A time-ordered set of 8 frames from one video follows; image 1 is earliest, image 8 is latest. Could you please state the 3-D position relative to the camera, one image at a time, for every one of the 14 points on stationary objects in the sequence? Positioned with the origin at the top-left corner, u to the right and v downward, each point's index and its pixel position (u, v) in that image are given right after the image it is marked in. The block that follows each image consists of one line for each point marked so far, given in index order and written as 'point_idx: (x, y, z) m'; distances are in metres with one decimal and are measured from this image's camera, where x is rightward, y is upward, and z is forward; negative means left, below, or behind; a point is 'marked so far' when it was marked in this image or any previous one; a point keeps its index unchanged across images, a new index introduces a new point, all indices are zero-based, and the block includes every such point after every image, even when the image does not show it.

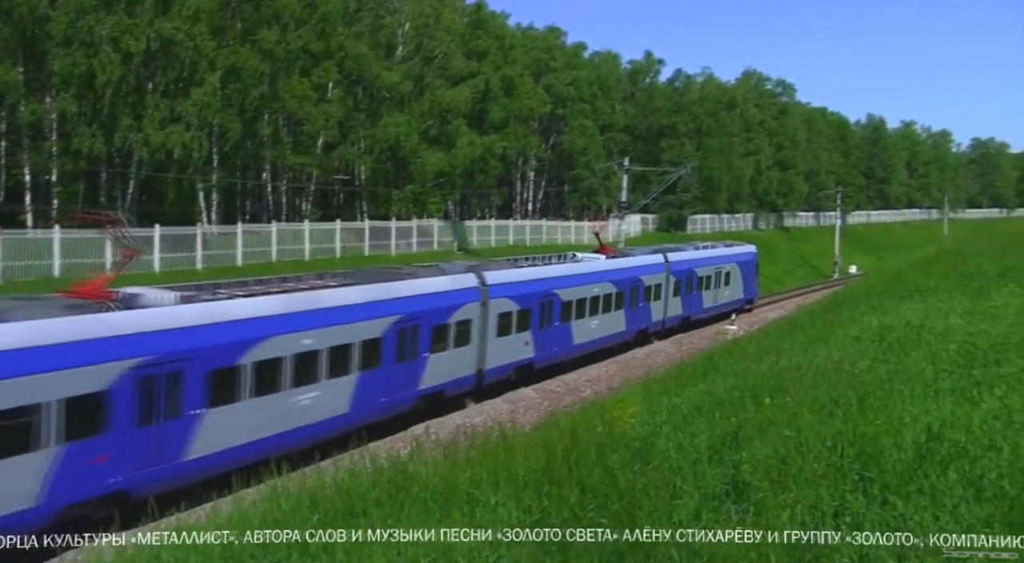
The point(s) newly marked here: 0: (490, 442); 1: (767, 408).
0: (-0.3, -1.7, +8.1) m
1: (+2.6, -1.3, +8.4) m
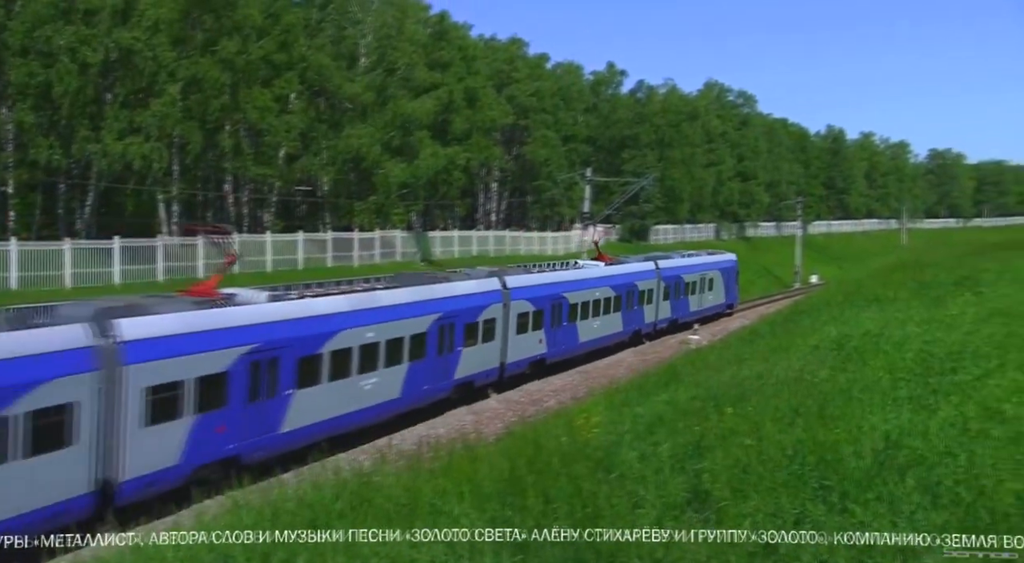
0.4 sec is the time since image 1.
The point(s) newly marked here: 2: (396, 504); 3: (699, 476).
0: (-0.6, -1.8, +8.2) m
1: (+2.2, -1.4, +8.5) m
2: (-1.0, -2.0, +7.2) m
3: (+1.7, -1.7, +7.2) m
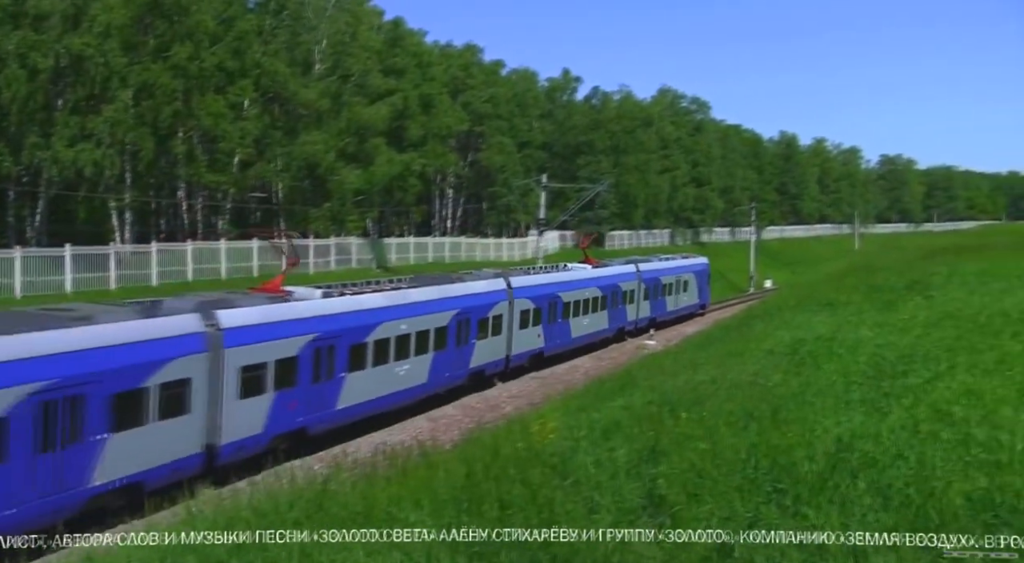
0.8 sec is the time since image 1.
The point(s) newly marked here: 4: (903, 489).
0: (-1.1, -1.8, +8.2) m
1: (+1.8, -1.5, +8.5) m
2: (-1.4, -2.0, +7.2) m
3: (+1.3, -1.8, +7.2) m
4: (+3.1, -1.7, +6.4) m
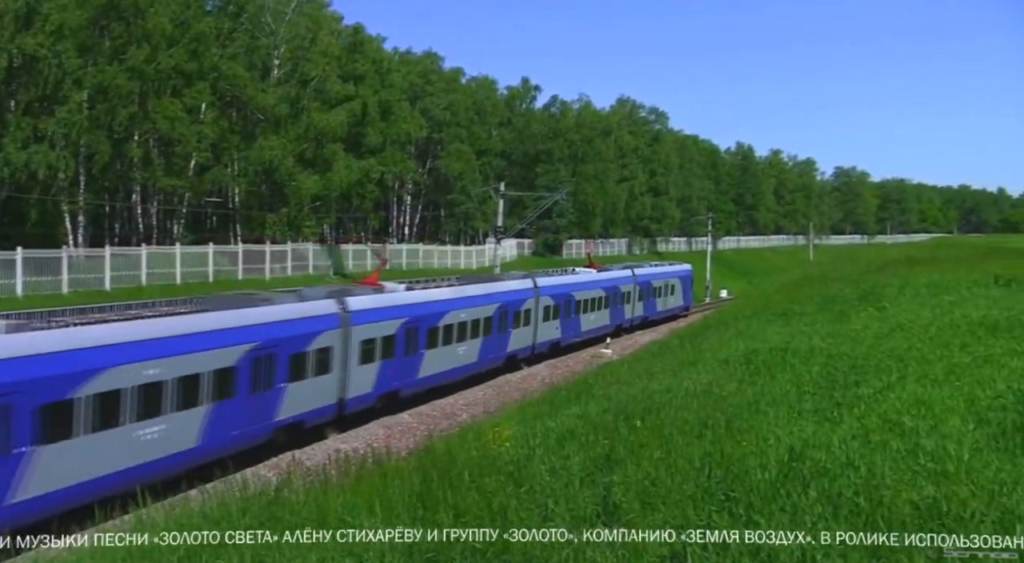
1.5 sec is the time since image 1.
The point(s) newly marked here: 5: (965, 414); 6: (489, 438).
0: (-1.5, -1.9, +8.1) m
1: (+1.4, -1.6, +8.5) m
2: (-1.9, -2.1, +7.1) m
3: (+0.9, -1.9, +7.3) m
4: (+2.7, -1.8, +6.5) m
5: (+4.5, -1.3, +8.0) m
6: (-0.3, -1.7, +8.8) m
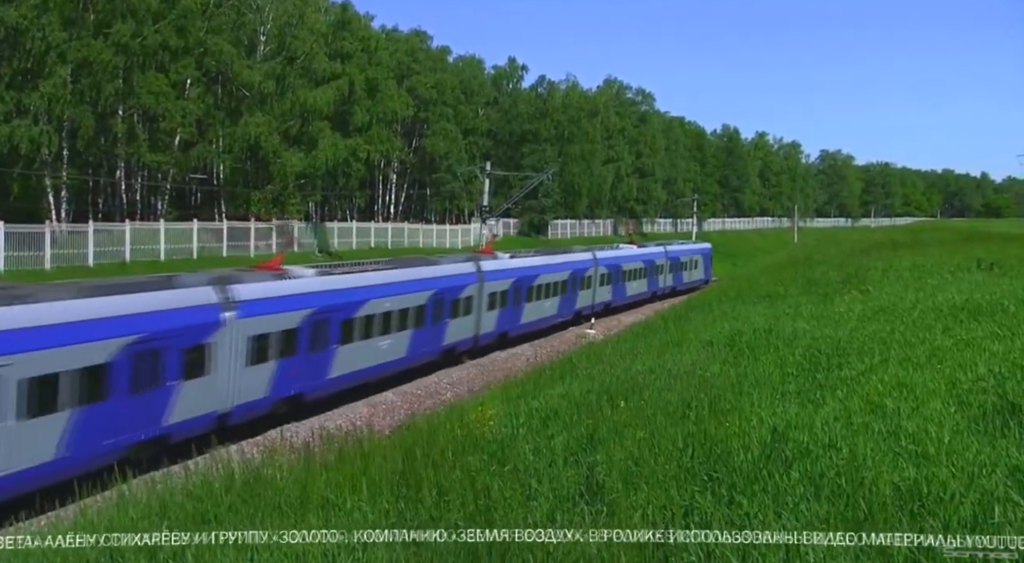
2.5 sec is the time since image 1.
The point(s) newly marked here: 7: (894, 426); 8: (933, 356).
0: (-1.7, -1.7, +8.1) m
1: (+1.2, -1.4, +8.6) m
2: (-2.0, -1.9, +7.1) m
3: (+0.7, -1.7, +7.3) m
4: (+2.6, -1.6, +6.5) m
5: (+4.4, -1.2, +8.0) m
6: (-0.4, -1.5, +8.8) m
7: (+3.6, -1.4, +7.5) m
8: (+5.0, -0.9, +9.5) m
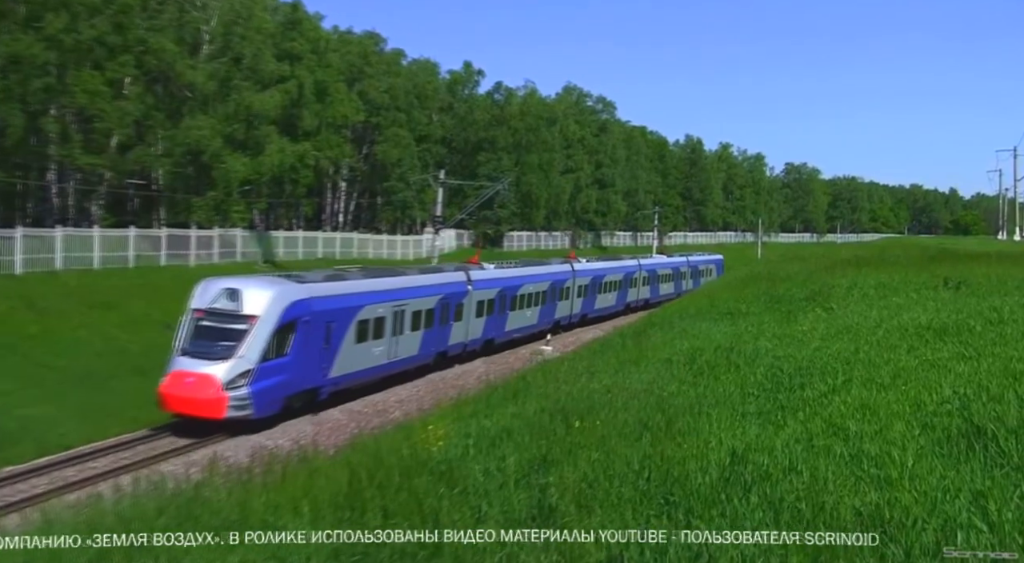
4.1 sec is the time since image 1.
0: (-2.1, -1.8, +7.8) m
1: (+0.7, -1.5, +8.3) m
2: (-2.5, -2.0, +6.8) m
3: (+0.3, -1.8, +7.0) m
4: (+2.2, -1.8, +6.3) m
5: (+3.9, -1.3, +7.8) m
6: (-0.9, -1.6, +8.5) m
7: (+3.1, -1.5, +7.3) m
8: (+4.5, -1.1, +9.3) m
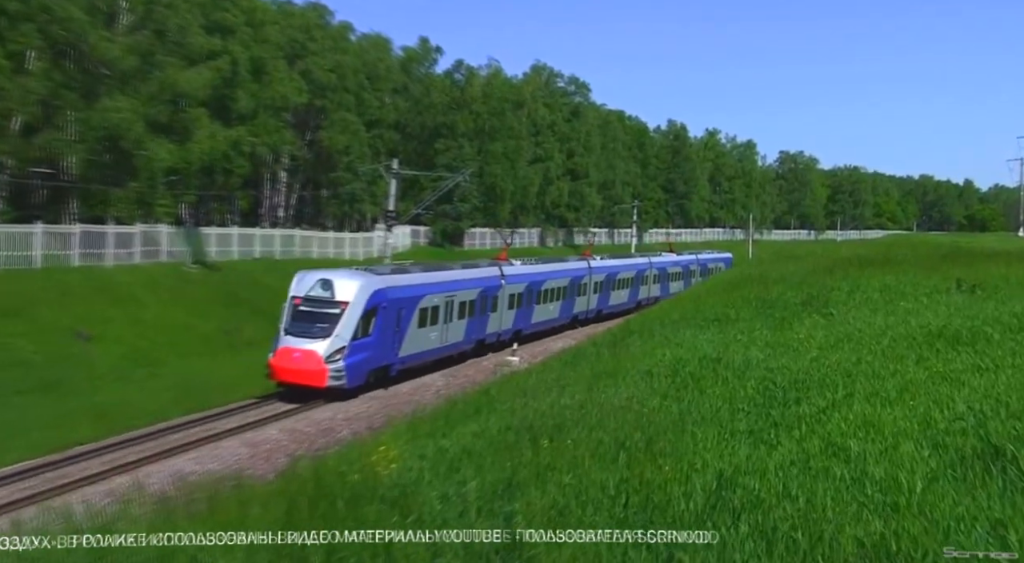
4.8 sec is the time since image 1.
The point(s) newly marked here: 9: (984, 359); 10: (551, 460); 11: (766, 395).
0: (-2.5, -1.8, +7.0) m
1: (+0.4, -1.5, +7.4) m
2: (-2.8, -2.0, +5.9) m
3: (-0.1, -1.8, +6.2) m
4: (+1.8, -1.8, +5.5) m
5: (+3.6, -1.4, +7.0) m
6: (-1.2, -1.7, +7.6) m
7: (+2.8, -1.5, +6.5) m
8: (+4.2, -1.1, +8.5) m
9: (+5.7, -0.9, +9.8) m
10: (+0.4, -1.6, +7.3) m
11: (+3.0, -1.2, +9.0) m
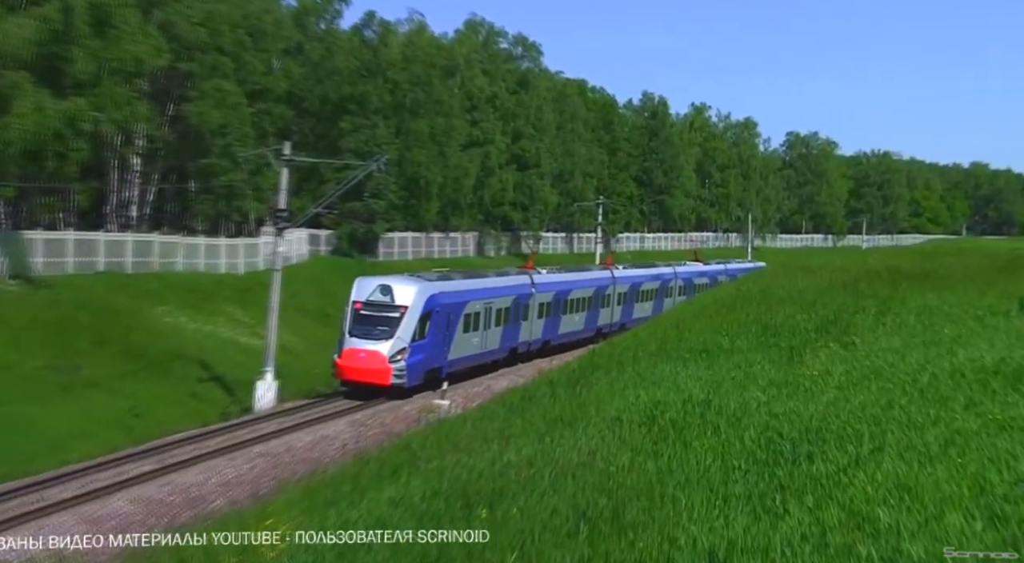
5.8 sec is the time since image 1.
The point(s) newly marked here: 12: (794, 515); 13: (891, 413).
0: (-2.9, -2.0, +5.3) m
1: (-0.1, -1.7, +5.9) m
2: (-3.2, -2.1, +4.3) m
3: (-0.5, -2.0, +4.6) m
4: (+1.4, -1.9, +3.9) m
5: (+3.1, -1.5, +5.5) m
6: (-1.7, -1.8, +6.0) m
7: (+2.3, -1.7, +5.0) m
8: (+3.7, -1.3, +7.0) m
9: (+5.2, -1.0, +8.3) m
10: (-0.1, -1.7, +5.7) m
11: (+2.5, -1.3, +7.5) m
12: (+2.0, -1.6, +5.6) m
13: (+4.0, -1.2, +8.6) m
